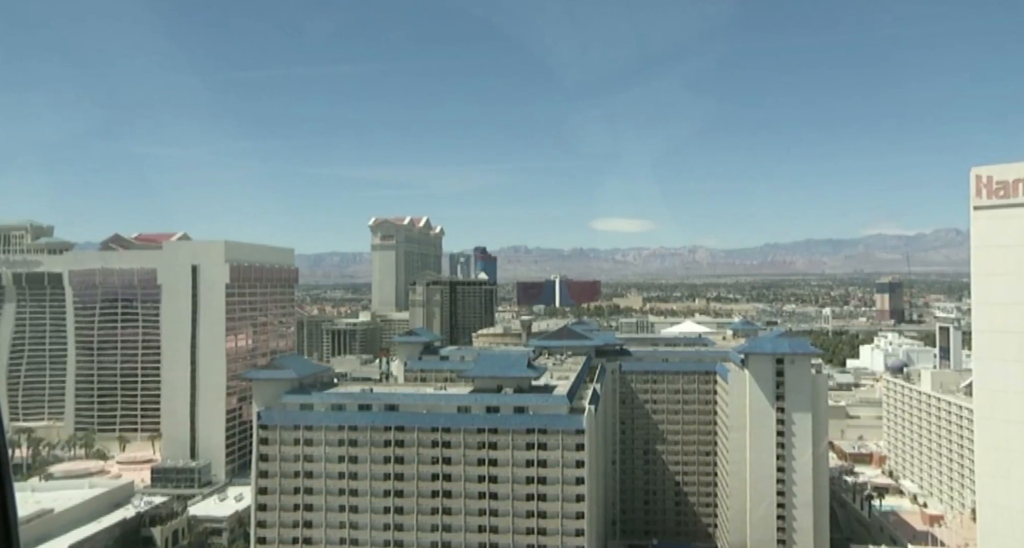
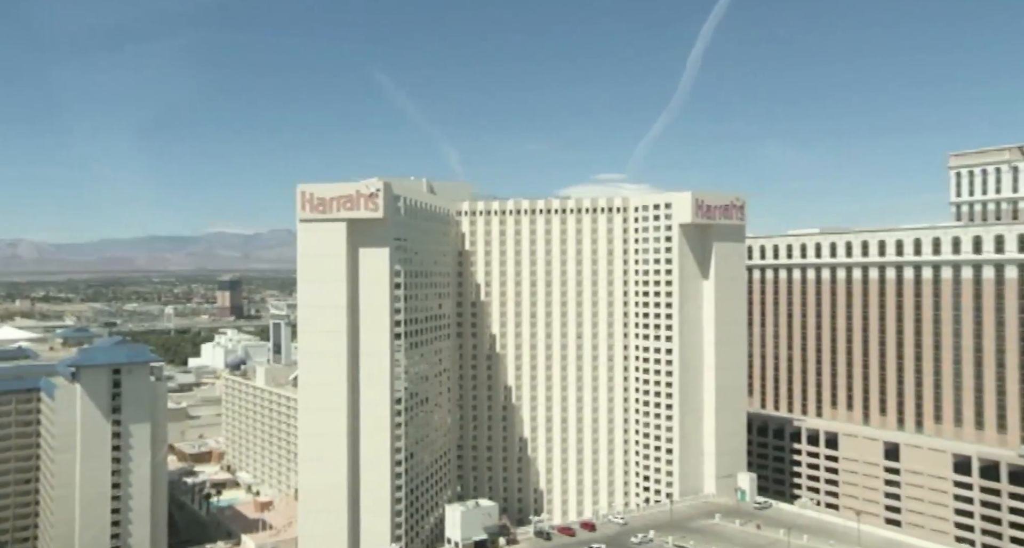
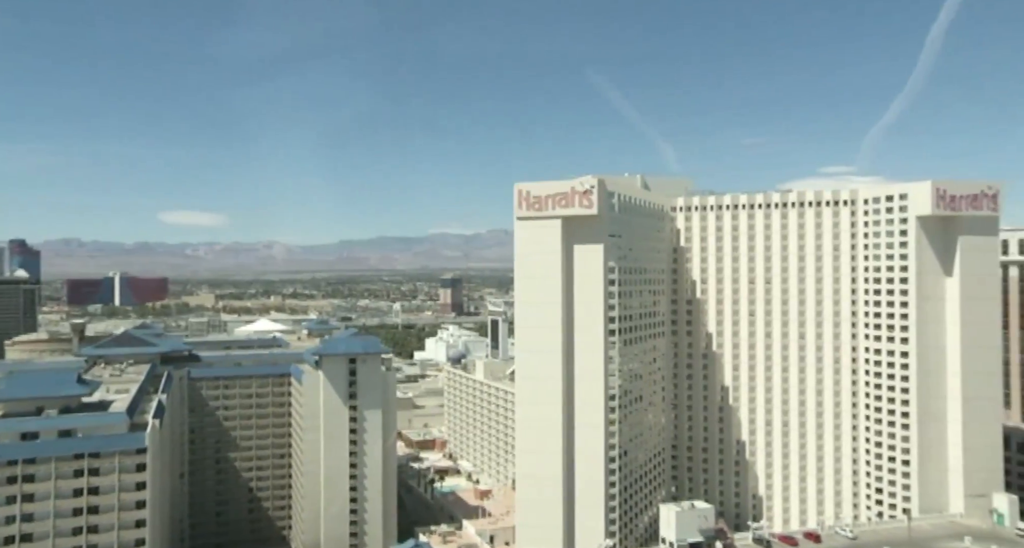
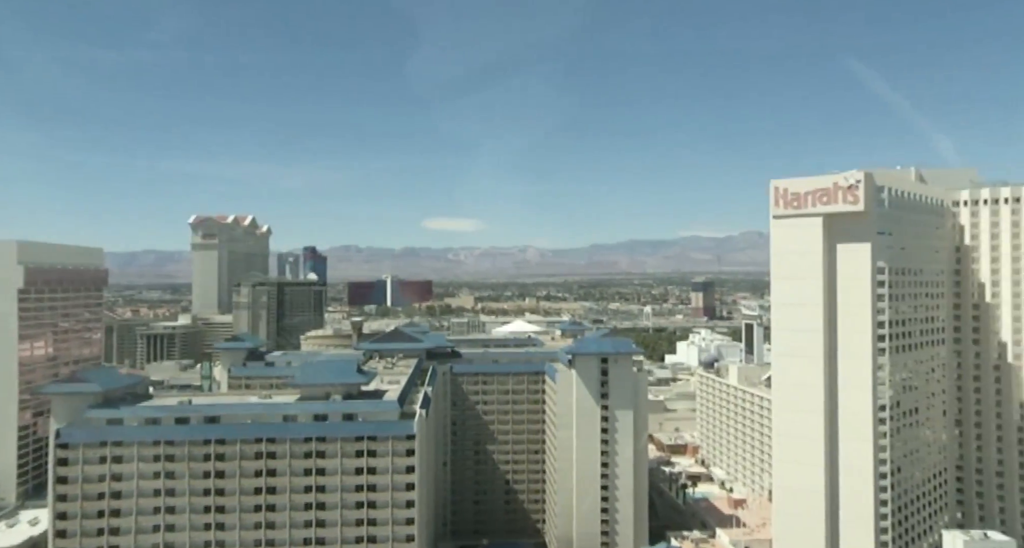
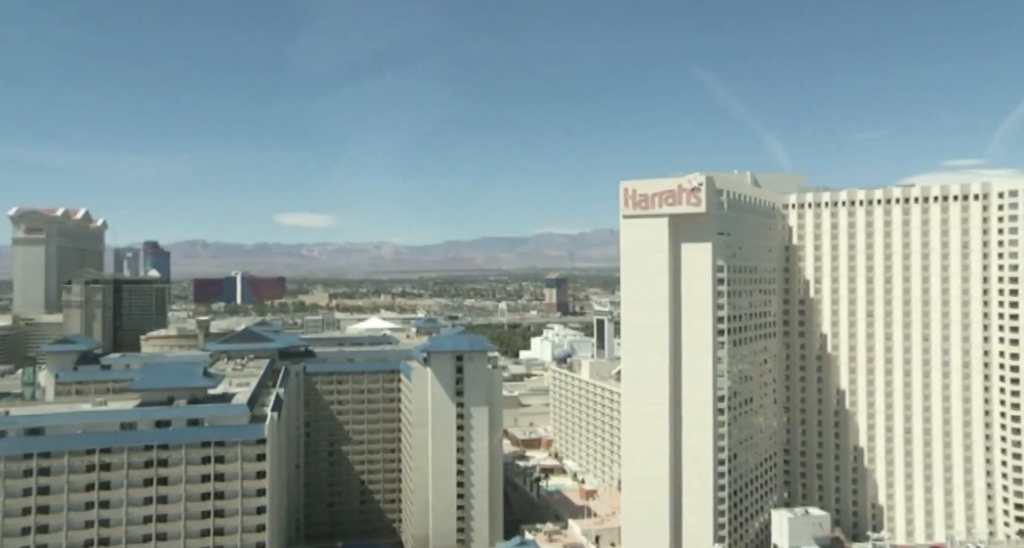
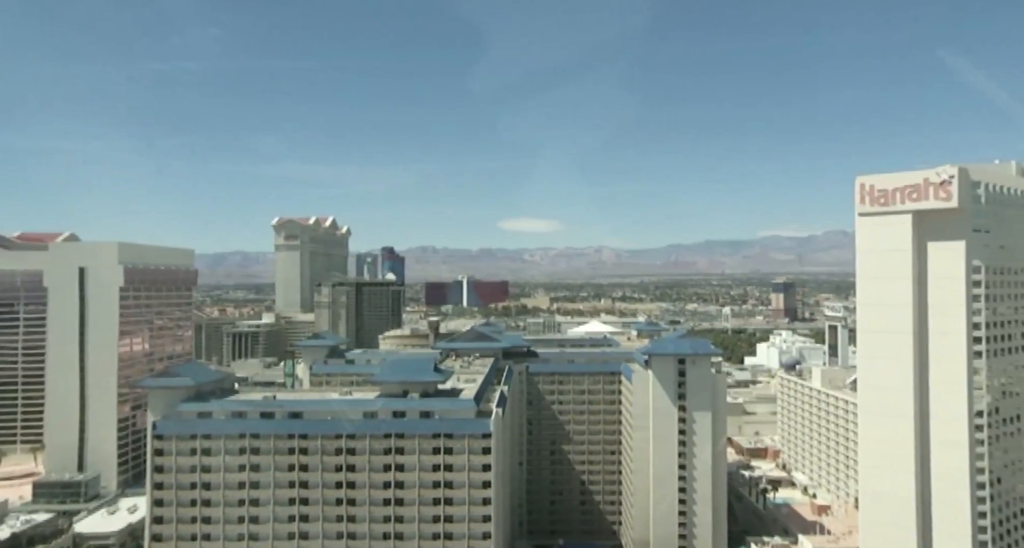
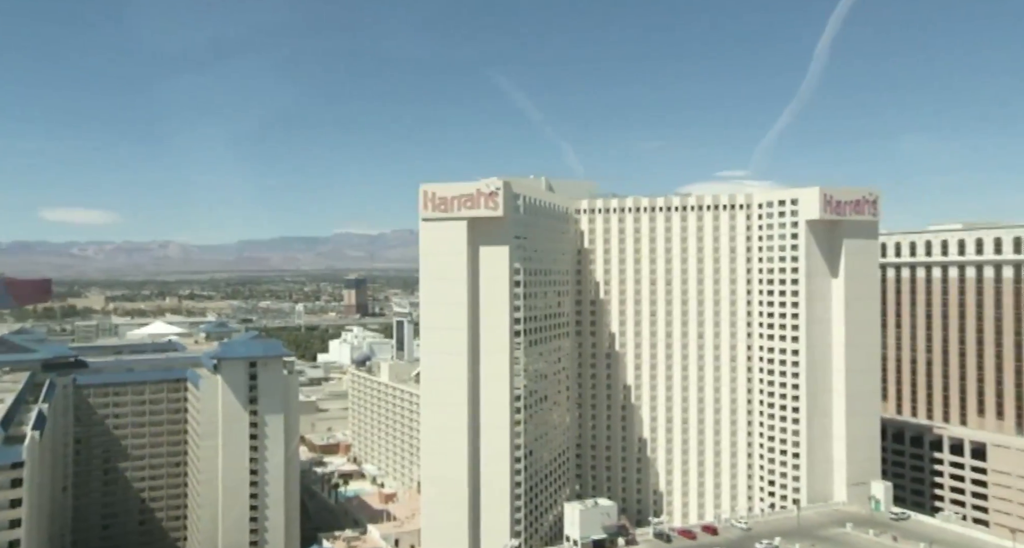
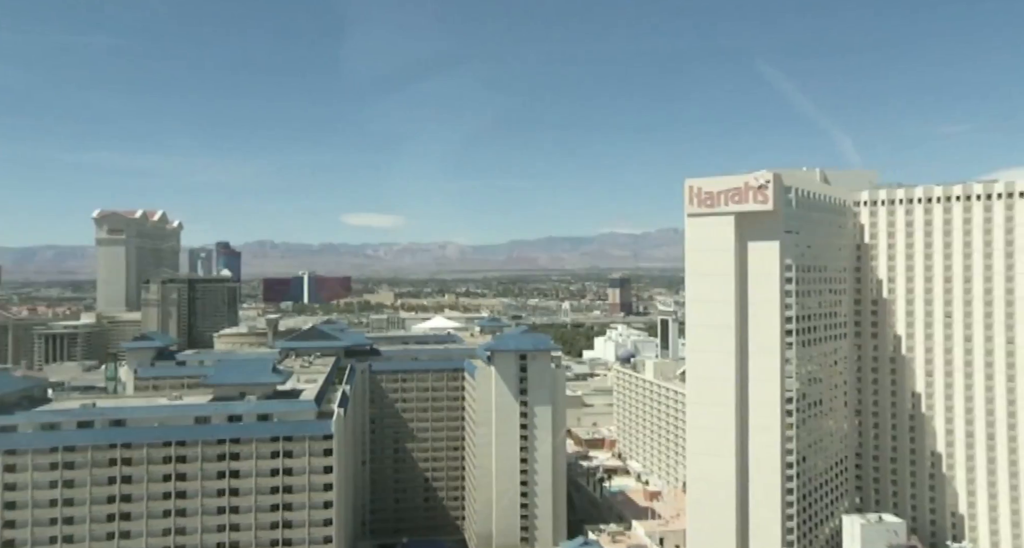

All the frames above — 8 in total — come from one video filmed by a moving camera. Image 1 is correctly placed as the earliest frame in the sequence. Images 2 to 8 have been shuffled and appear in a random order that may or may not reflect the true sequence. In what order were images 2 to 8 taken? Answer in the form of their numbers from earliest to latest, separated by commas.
6, 4, 8, 5, 3, 7, 2
